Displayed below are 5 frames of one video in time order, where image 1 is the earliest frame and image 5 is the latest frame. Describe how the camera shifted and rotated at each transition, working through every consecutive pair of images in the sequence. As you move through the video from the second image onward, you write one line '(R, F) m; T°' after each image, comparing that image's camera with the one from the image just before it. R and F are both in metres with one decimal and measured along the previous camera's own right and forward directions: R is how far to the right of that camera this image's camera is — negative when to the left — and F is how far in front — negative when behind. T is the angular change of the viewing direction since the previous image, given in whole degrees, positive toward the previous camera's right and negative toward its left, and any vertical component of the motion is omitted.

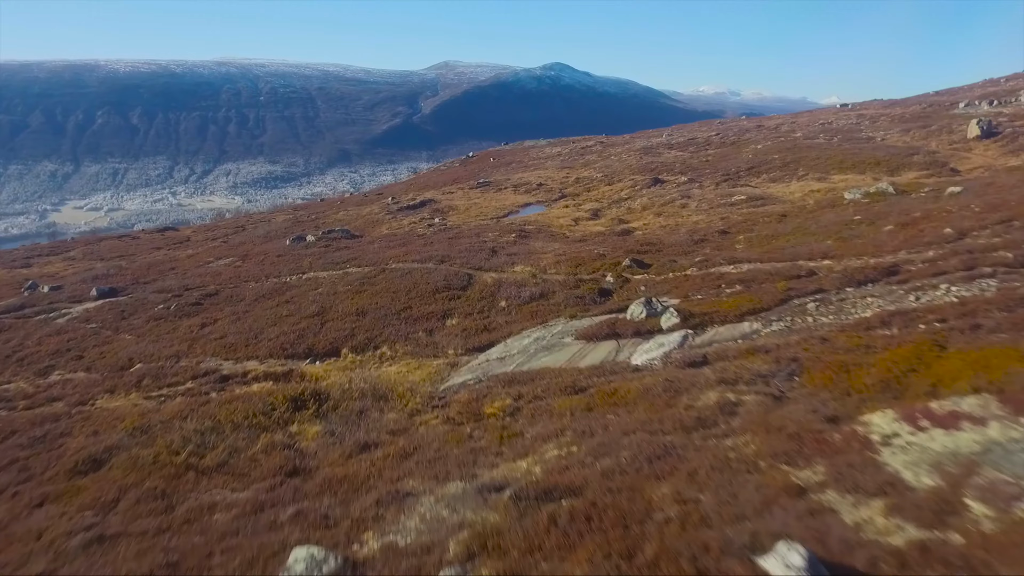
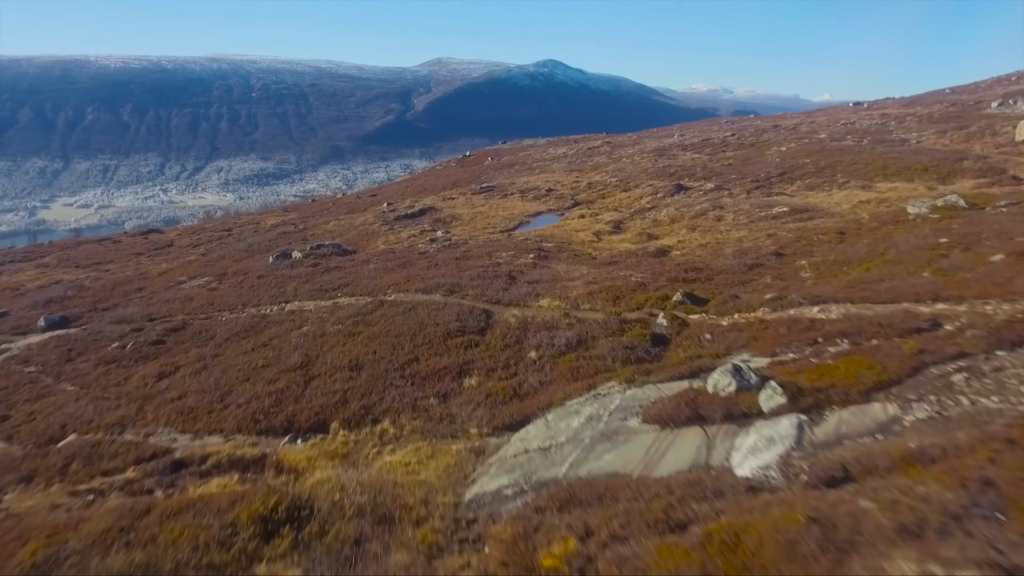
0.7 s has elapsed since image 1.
(-1.2, +6.0) m; +1°
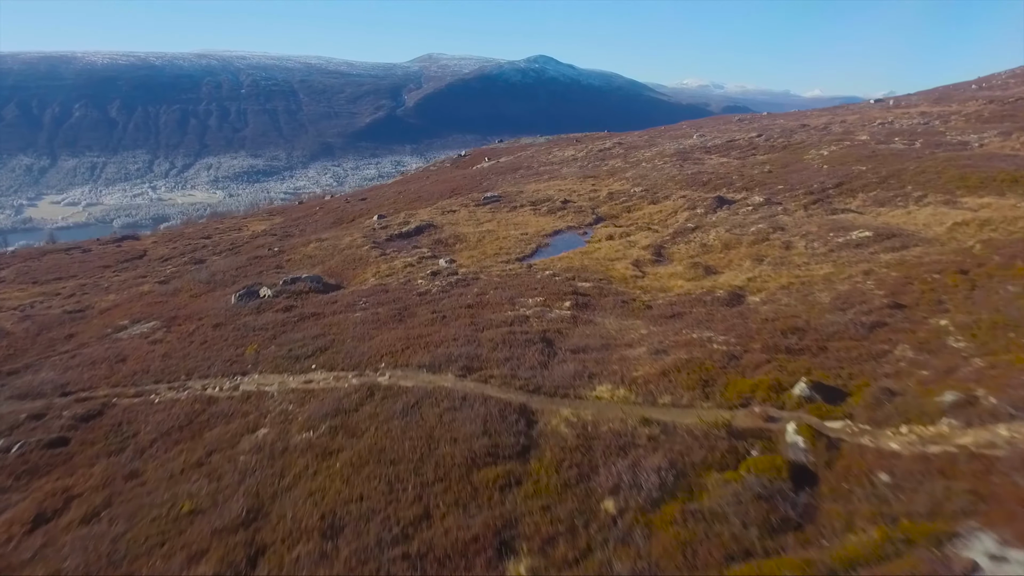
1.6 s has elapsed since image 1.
(-1.4, +8.8) m; +1°
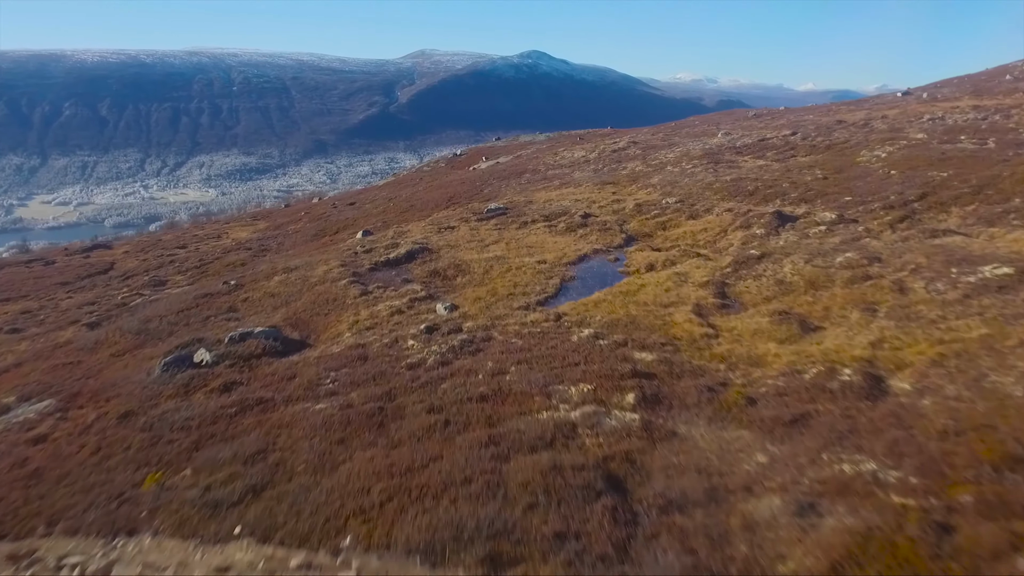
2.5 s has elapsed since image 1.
(-1.0, +9.5) m; 0°
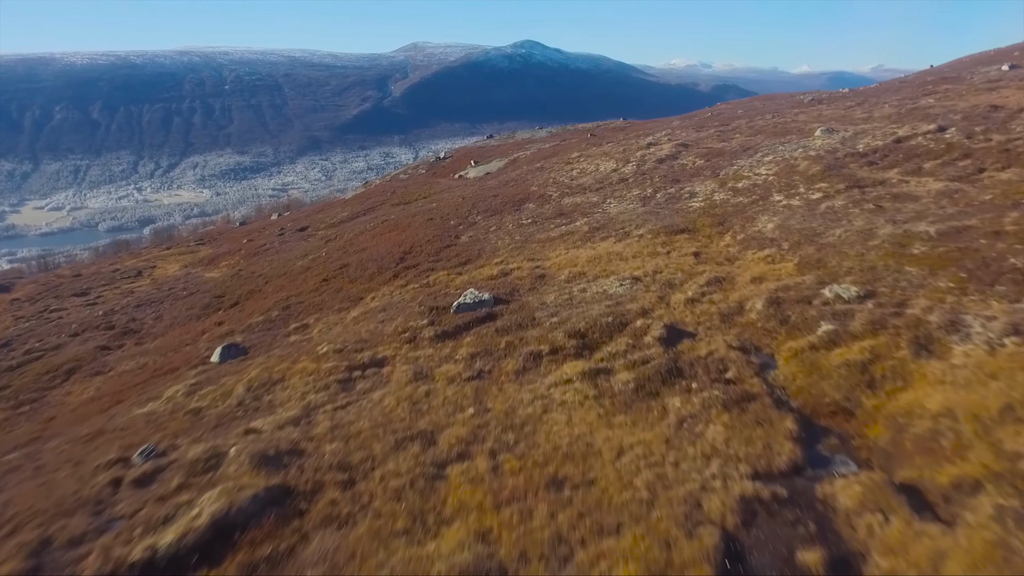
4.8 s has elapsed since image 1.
(+0.2, +27.3) m; 0°
